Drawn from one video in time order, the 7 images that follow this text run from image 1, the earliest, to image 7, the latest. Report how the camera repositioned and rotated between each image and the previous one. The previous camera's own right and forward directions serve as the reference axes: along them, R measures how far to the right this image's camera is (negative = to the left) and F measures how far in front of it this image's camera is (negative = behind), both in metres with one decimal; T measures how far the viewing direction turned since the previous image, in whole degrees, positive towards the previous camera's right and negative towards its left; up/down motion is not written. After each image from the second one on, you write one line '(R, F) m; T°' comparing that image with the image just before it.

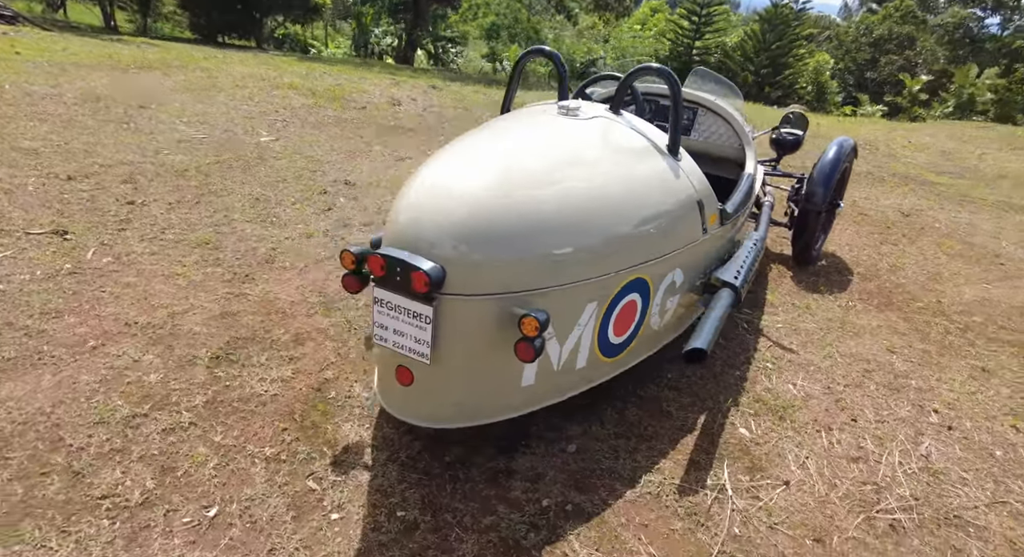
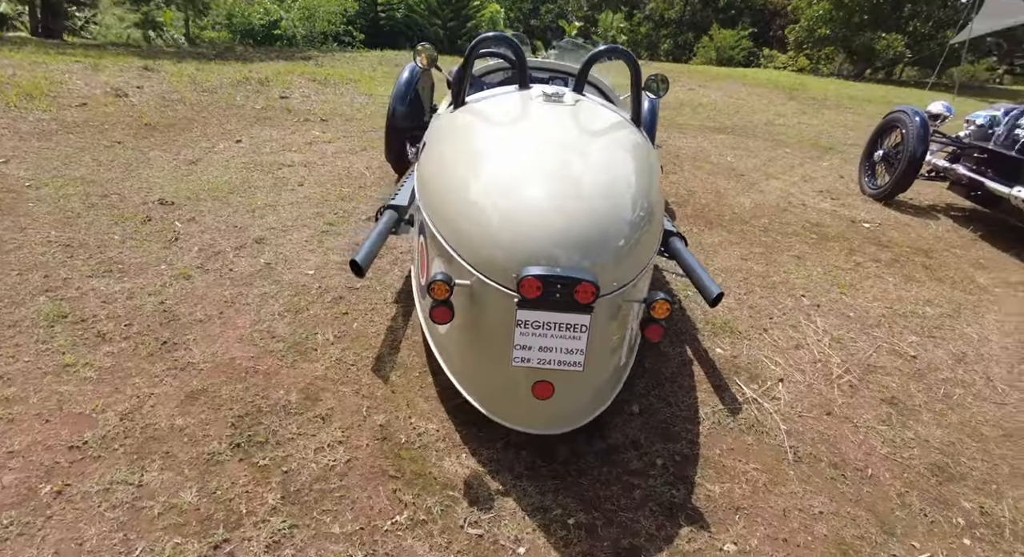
(-1.2, +0.3) m; +25°
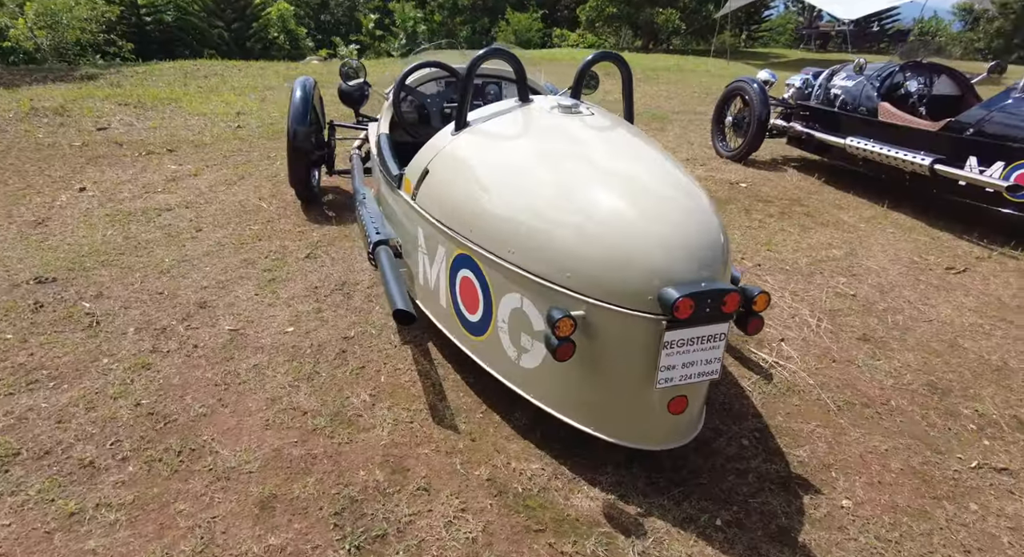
(-0.9, +0.2) m; +15°
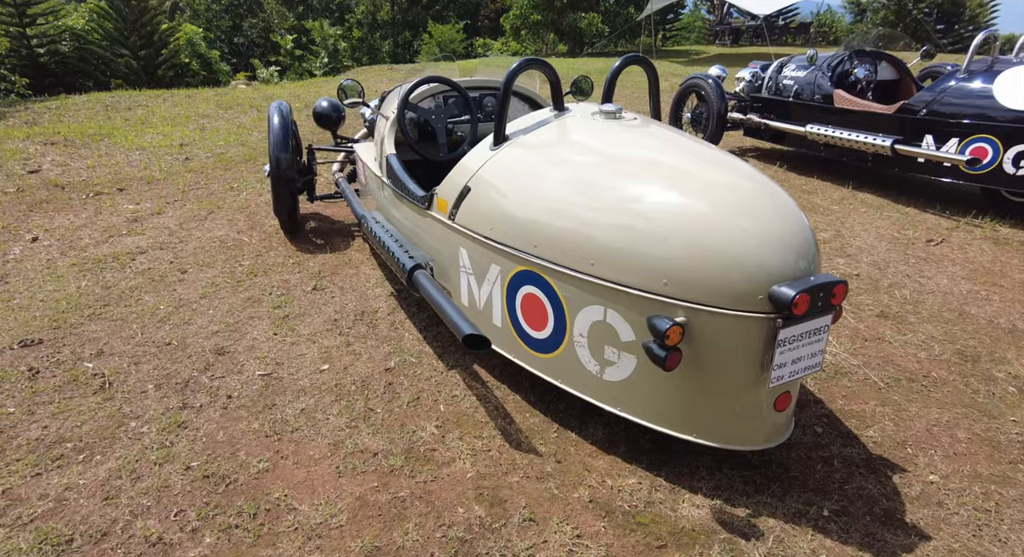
(-0.5, +0.1) m; +6°
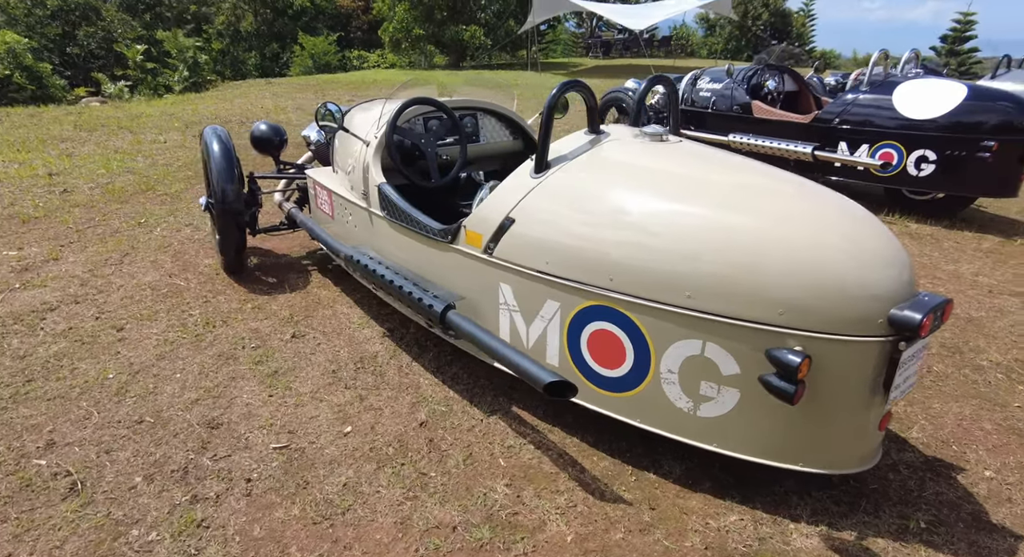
(-0.7, +0.2) m; +11°
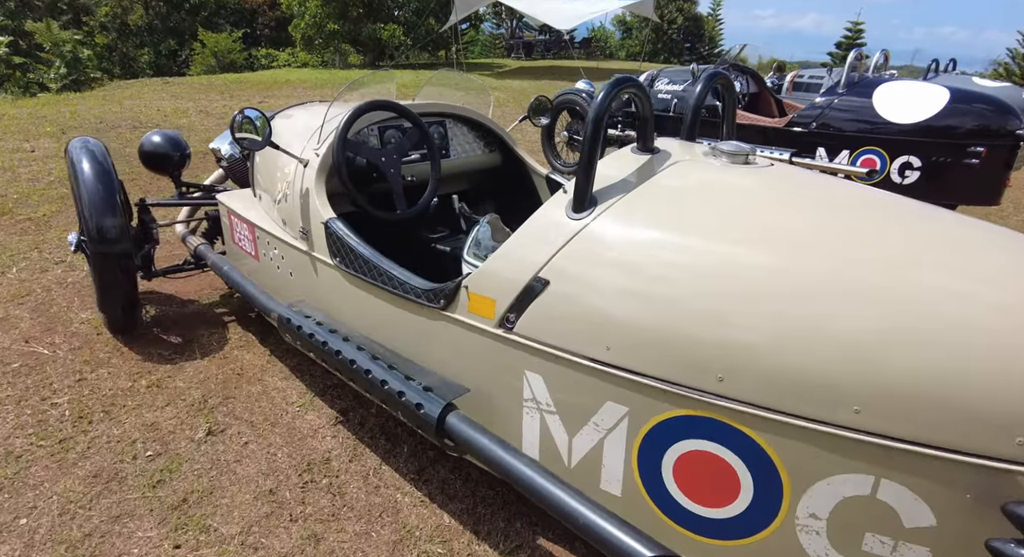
(-0.3, +0.8) m; +7°
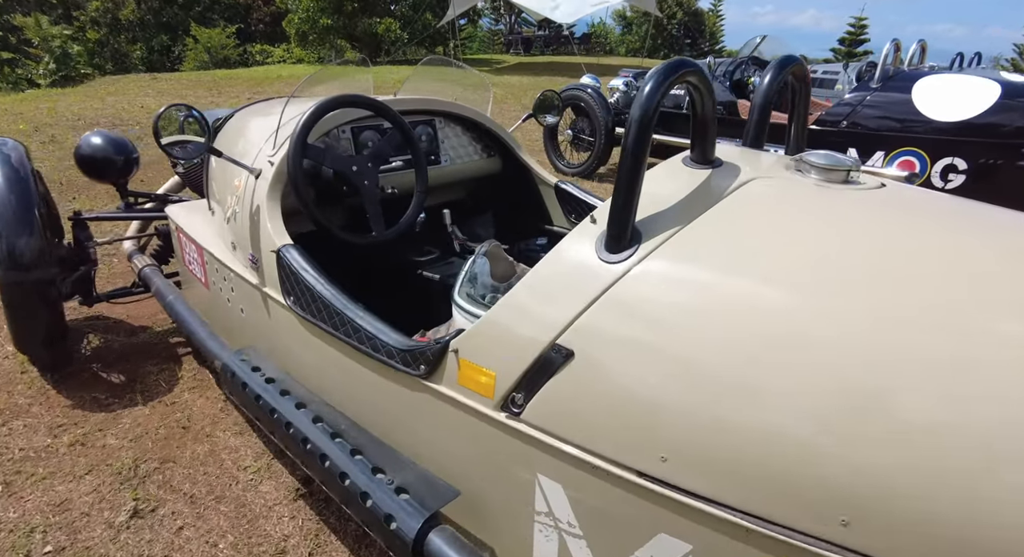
(0.0, +0.5) m; 0°
